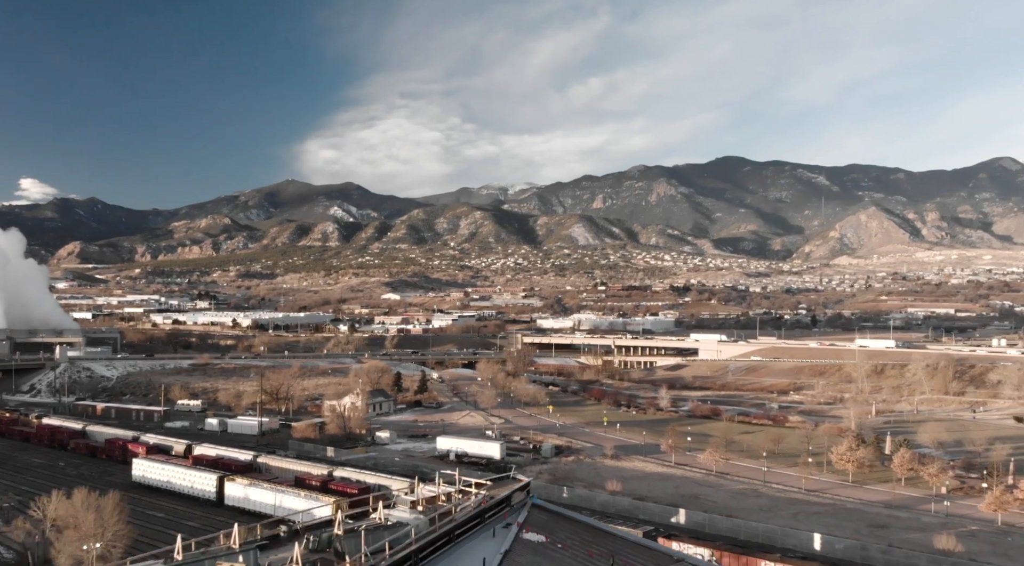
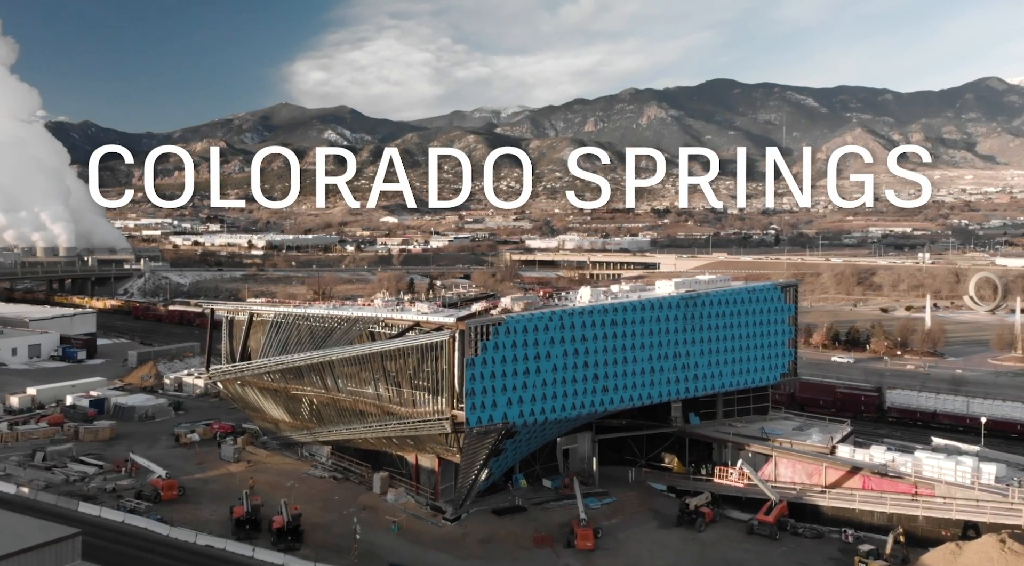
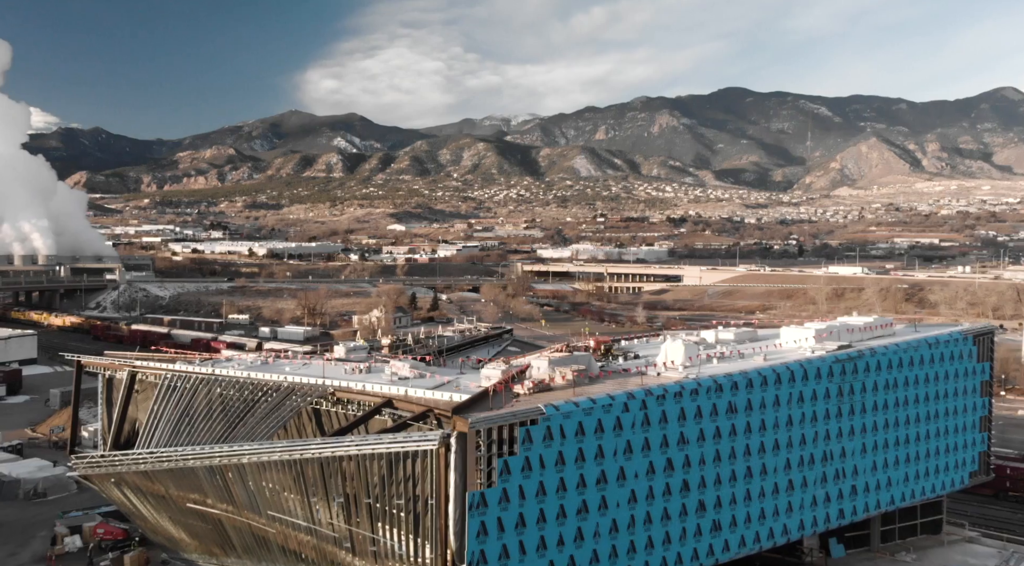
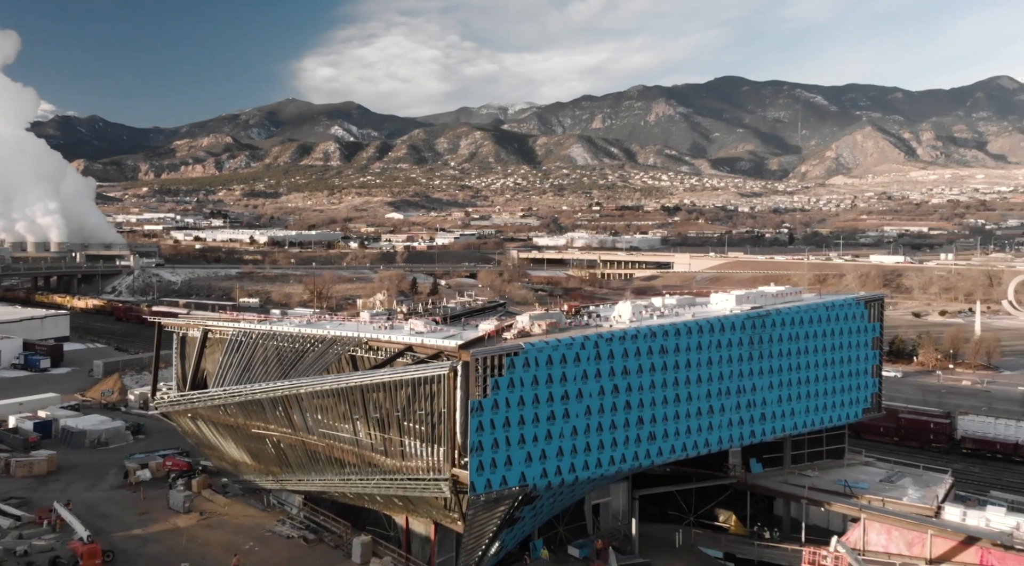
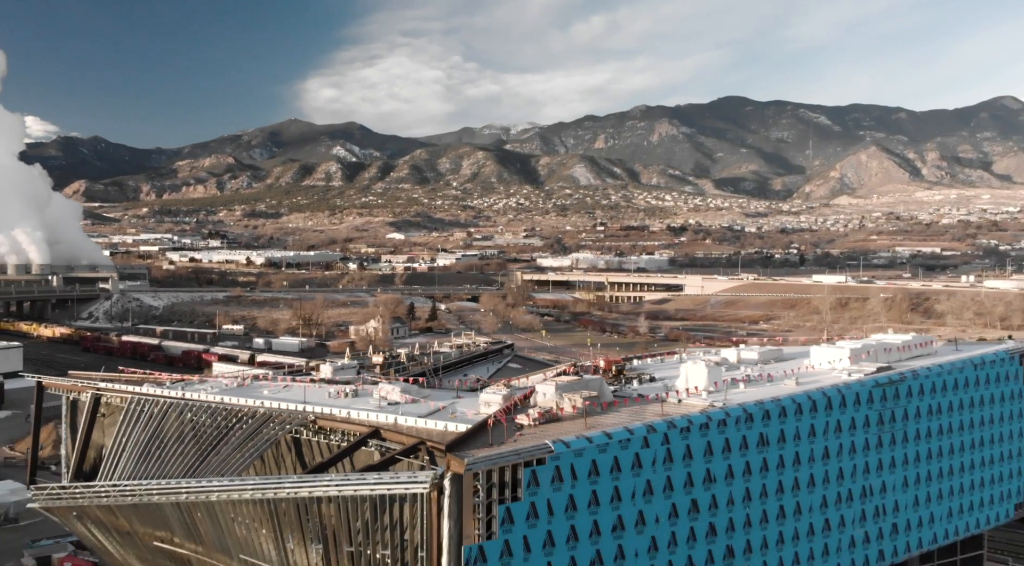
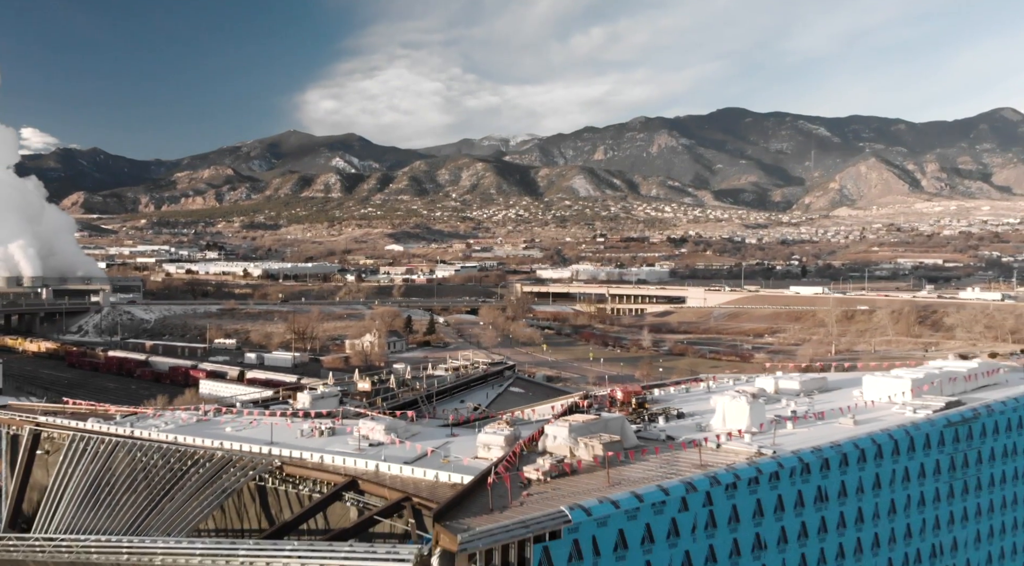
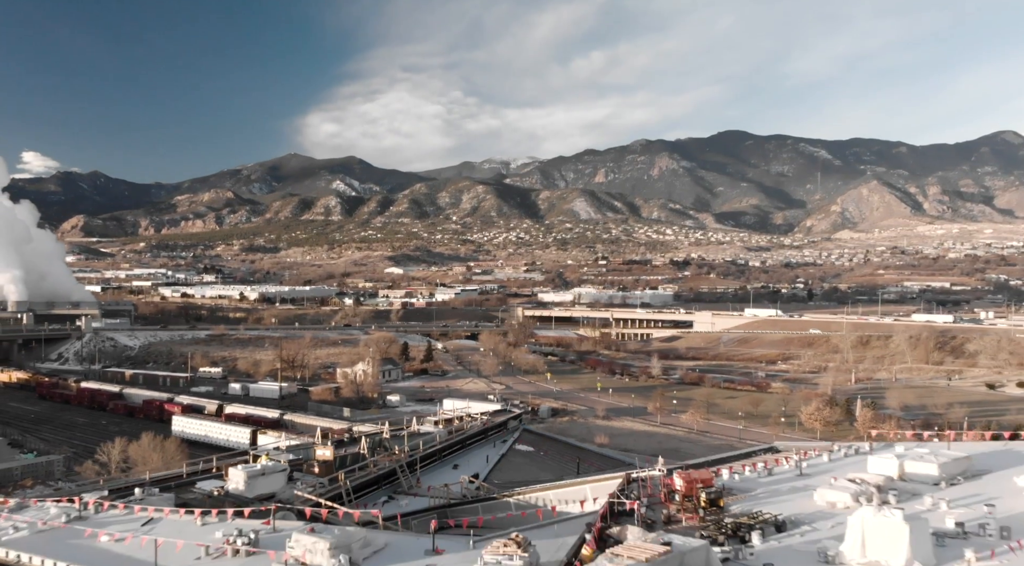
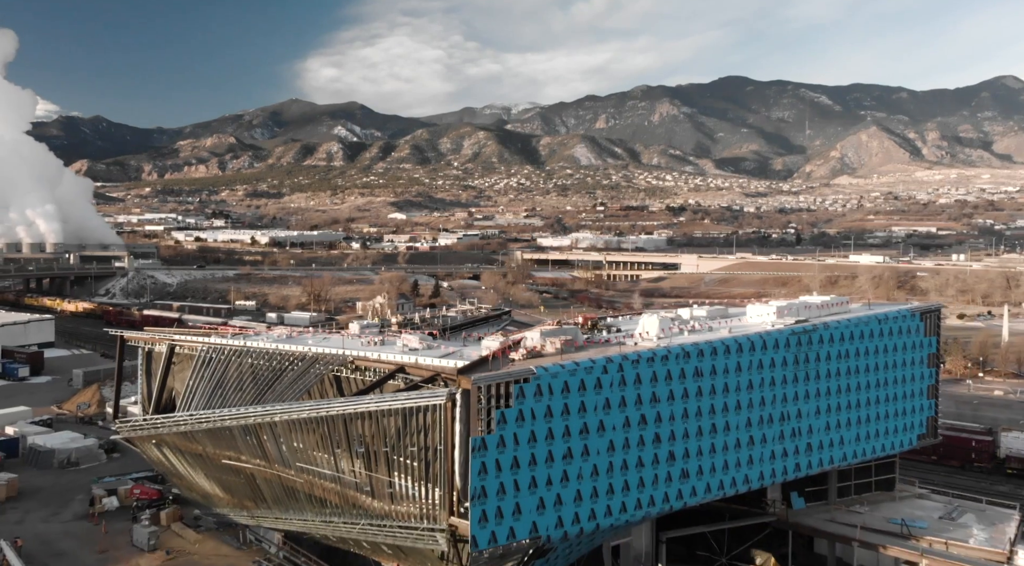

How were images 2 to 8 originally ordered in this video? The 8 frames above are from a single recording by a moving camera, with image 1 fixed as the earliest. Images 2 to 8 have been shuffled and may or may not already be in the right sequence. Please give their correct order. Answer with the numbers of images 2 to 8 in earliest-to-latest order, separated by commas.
7, 6, 5, 3, 8, 4, 2
